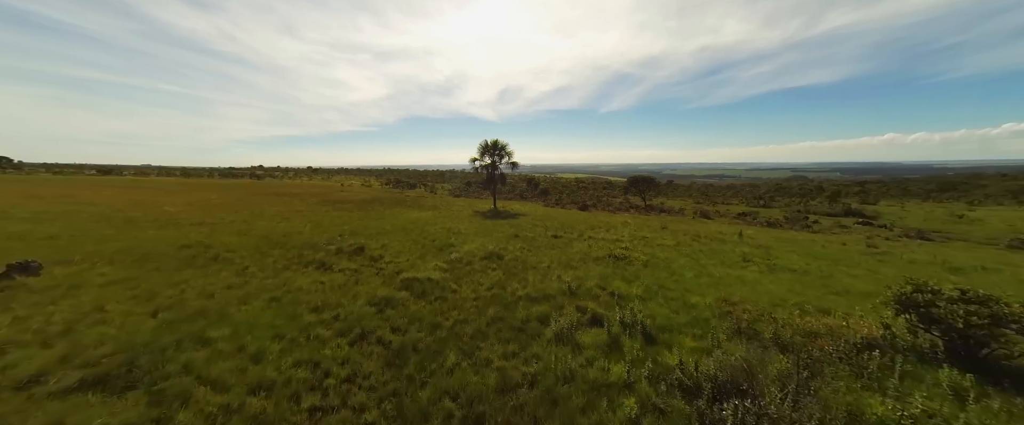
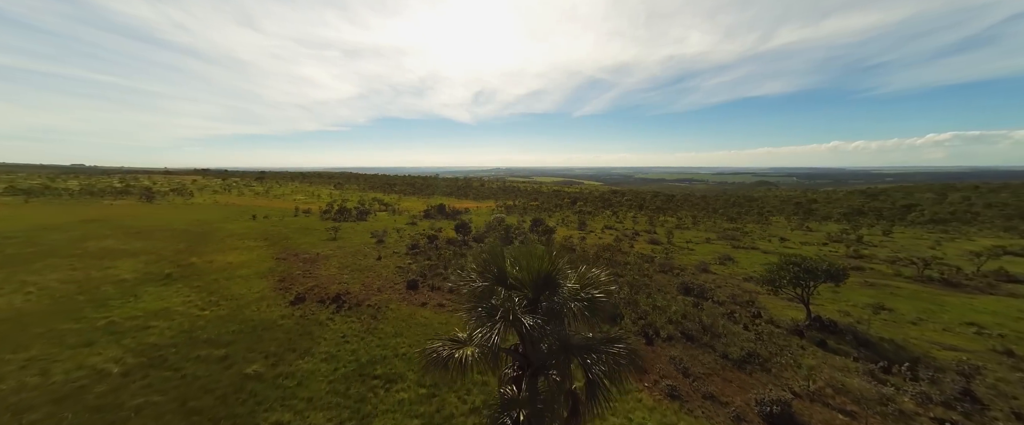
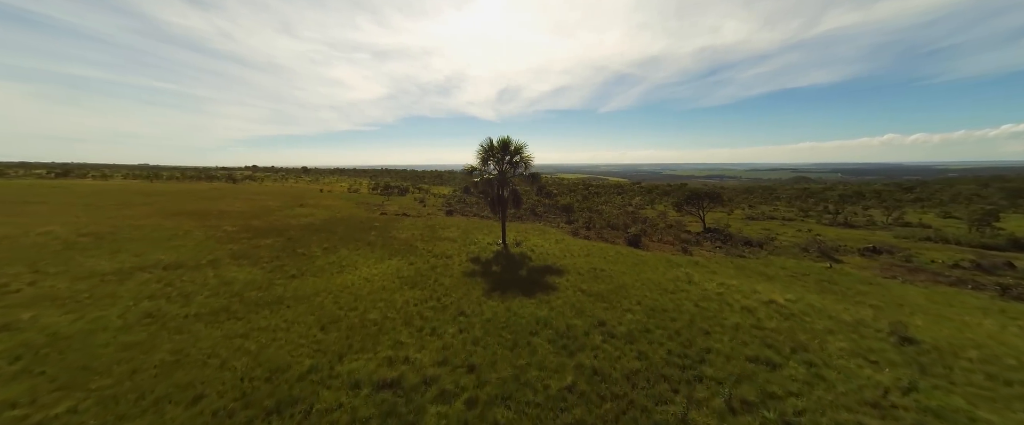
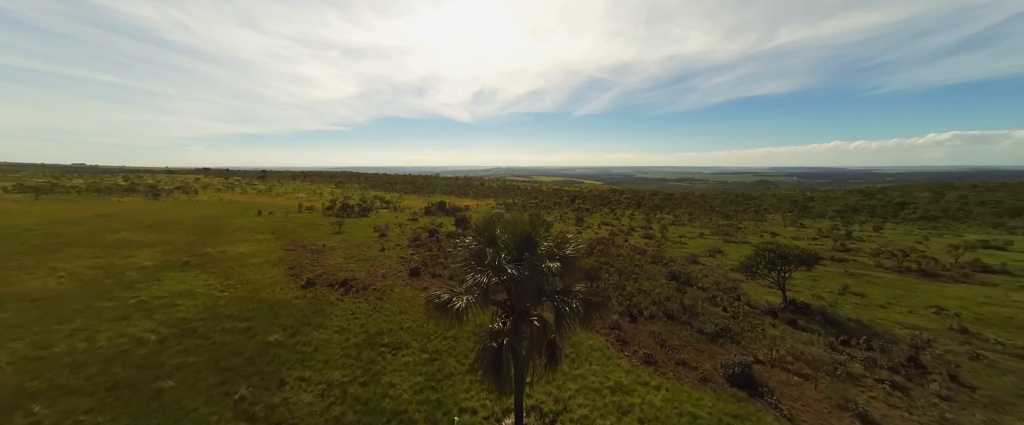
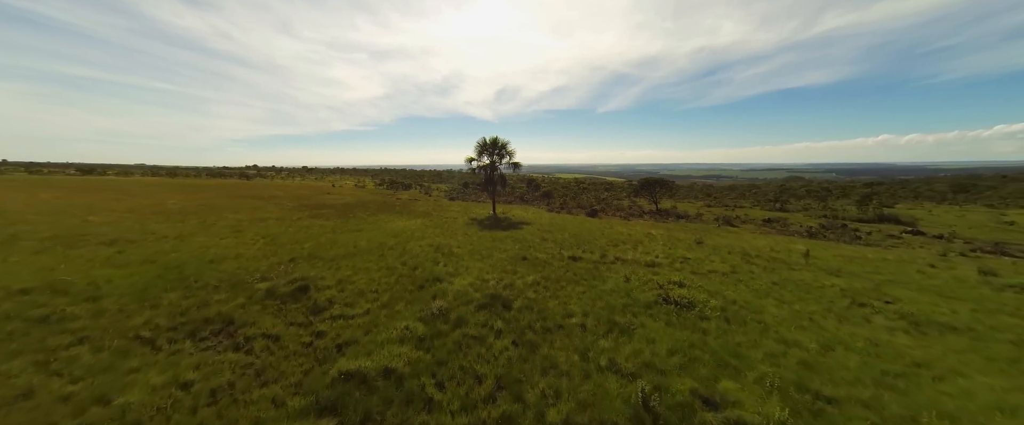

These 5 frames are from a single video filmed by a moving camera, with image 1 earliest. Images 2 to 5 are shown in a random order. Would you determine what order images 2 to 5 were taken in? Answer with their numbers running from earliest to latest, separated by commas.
5, 3, 4, 2
